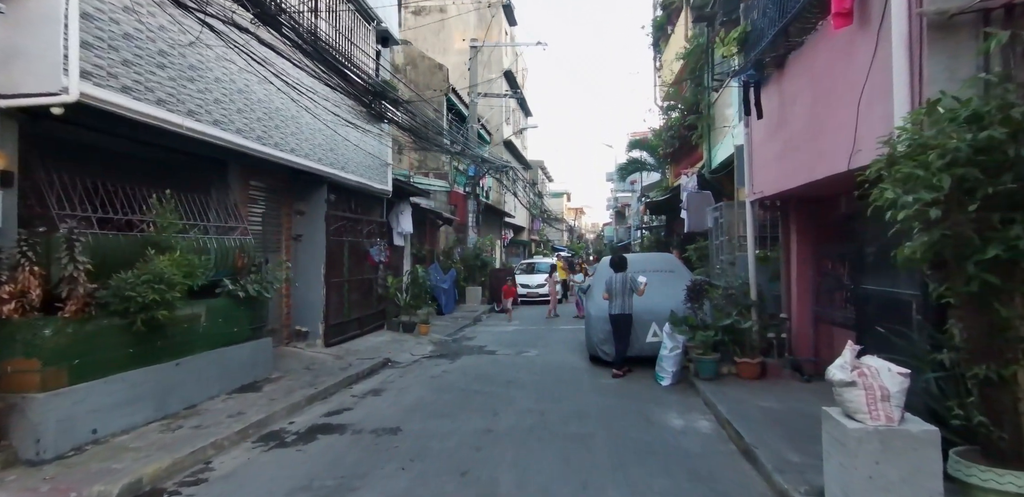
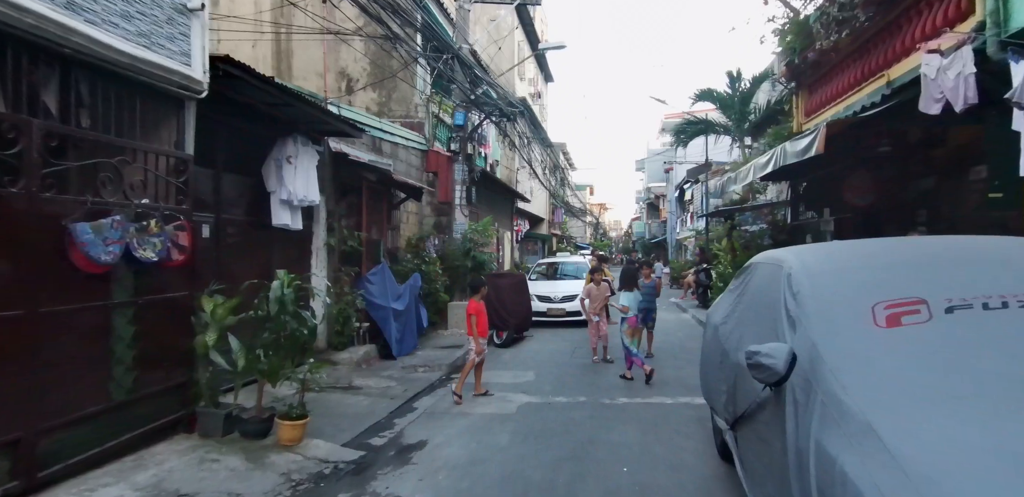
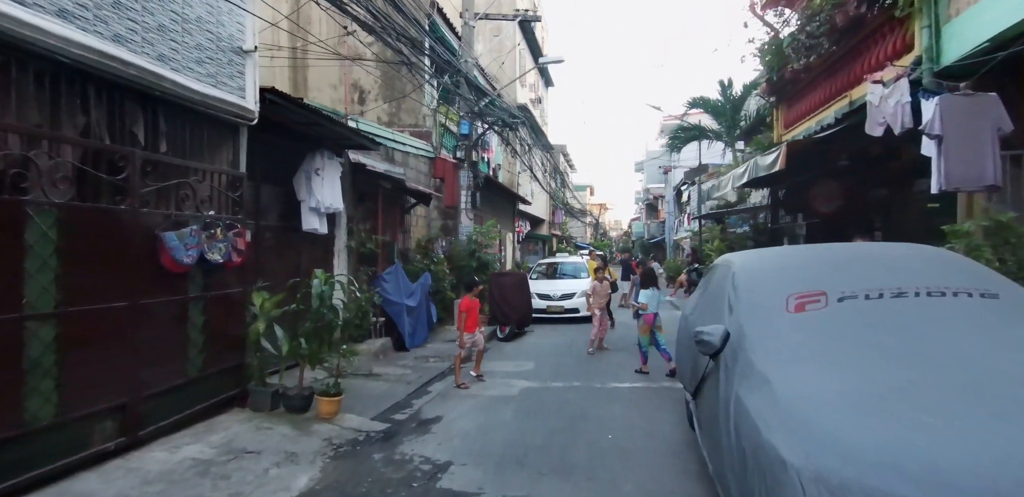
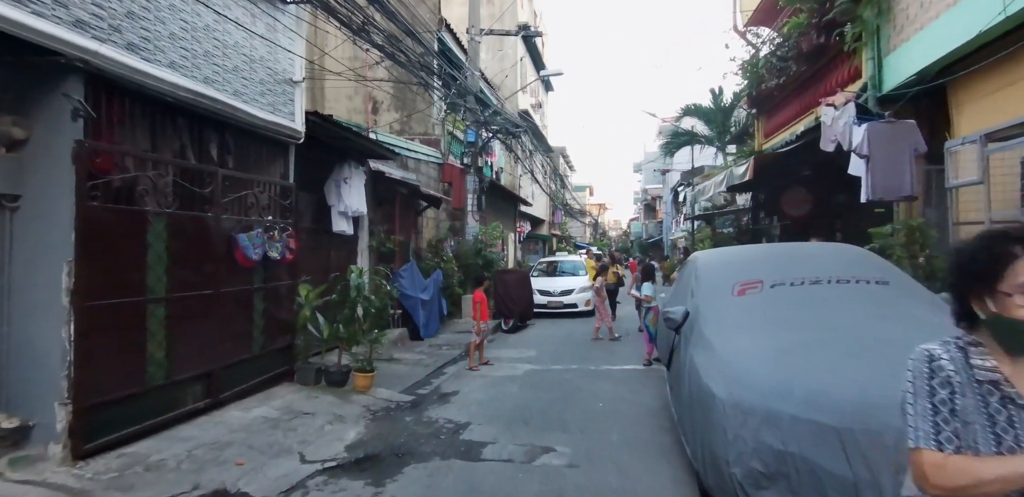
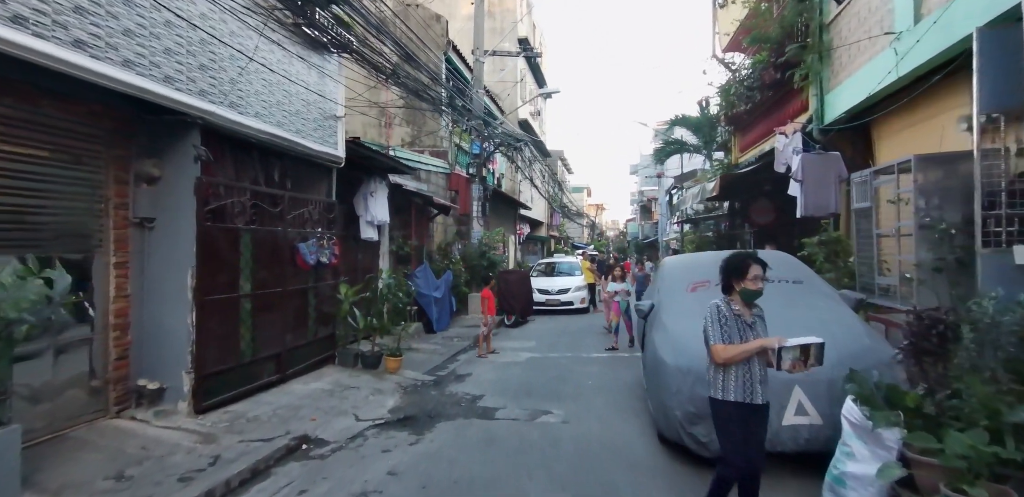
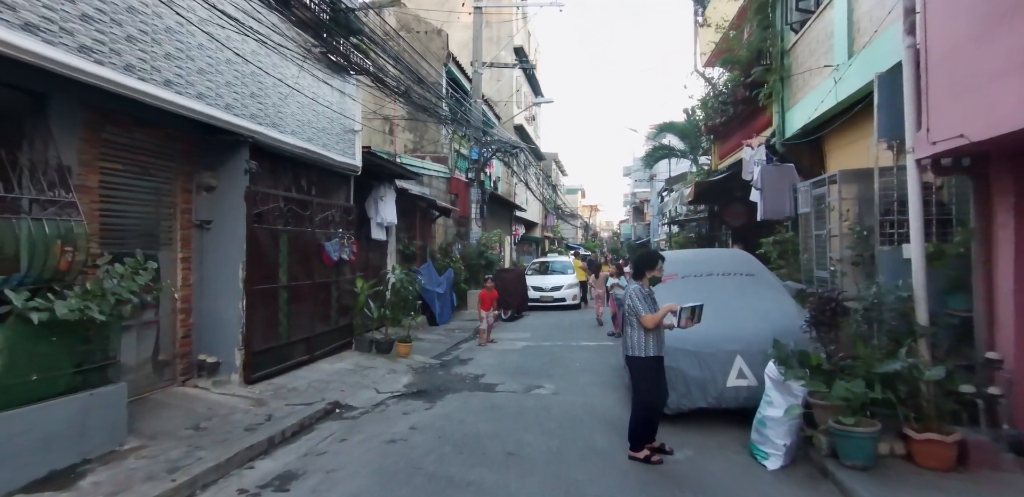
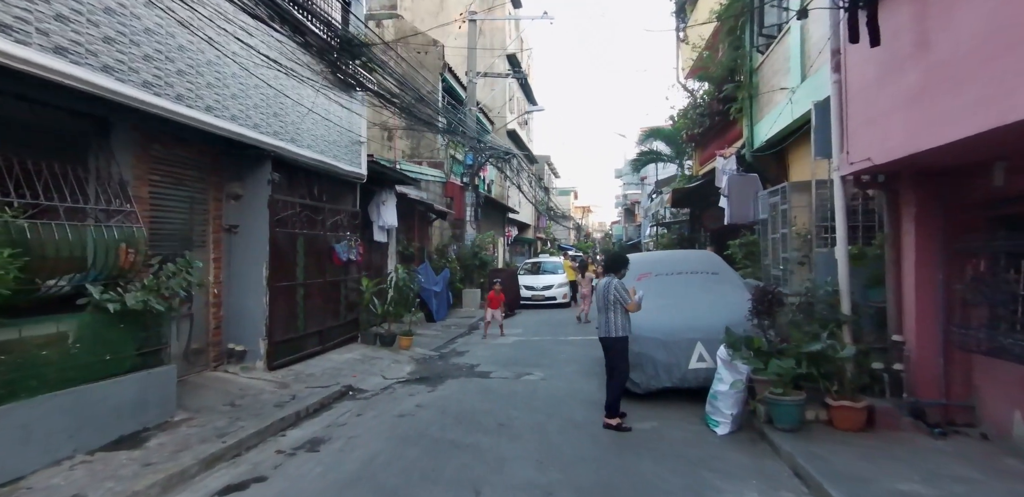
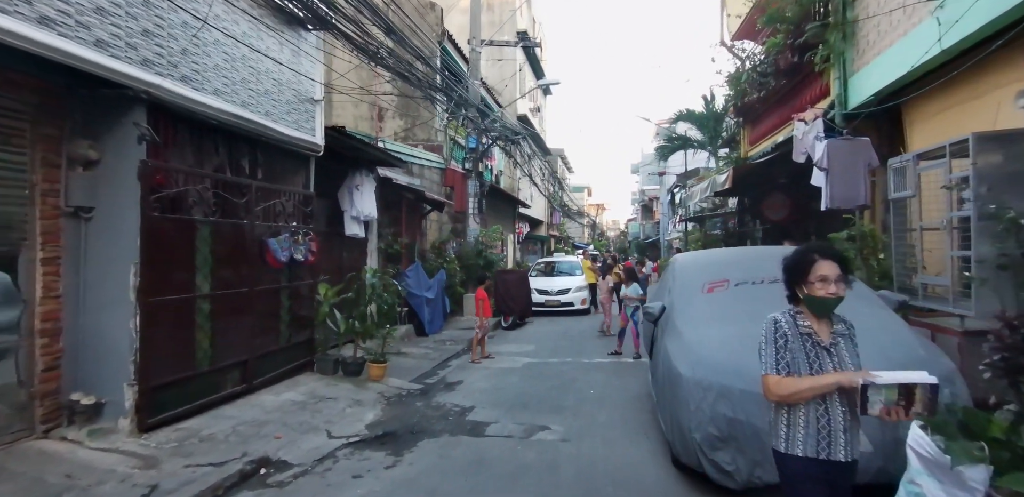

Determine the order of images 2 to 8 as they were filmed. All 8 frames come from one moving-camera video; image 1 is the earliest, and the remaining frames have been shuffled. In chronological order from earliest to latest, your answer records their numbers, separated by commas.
7, 6, 5, 8, 4, 3, 2
